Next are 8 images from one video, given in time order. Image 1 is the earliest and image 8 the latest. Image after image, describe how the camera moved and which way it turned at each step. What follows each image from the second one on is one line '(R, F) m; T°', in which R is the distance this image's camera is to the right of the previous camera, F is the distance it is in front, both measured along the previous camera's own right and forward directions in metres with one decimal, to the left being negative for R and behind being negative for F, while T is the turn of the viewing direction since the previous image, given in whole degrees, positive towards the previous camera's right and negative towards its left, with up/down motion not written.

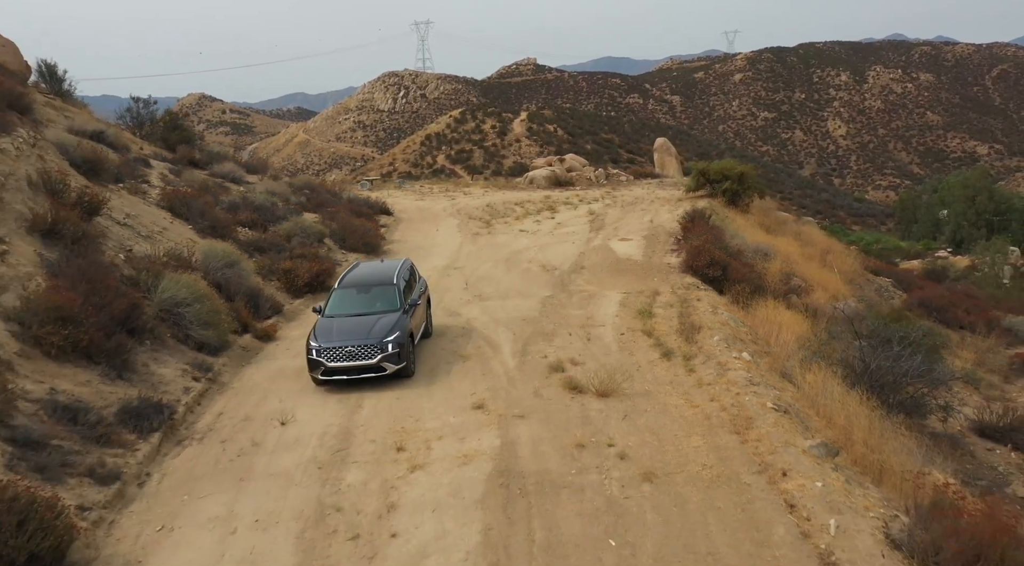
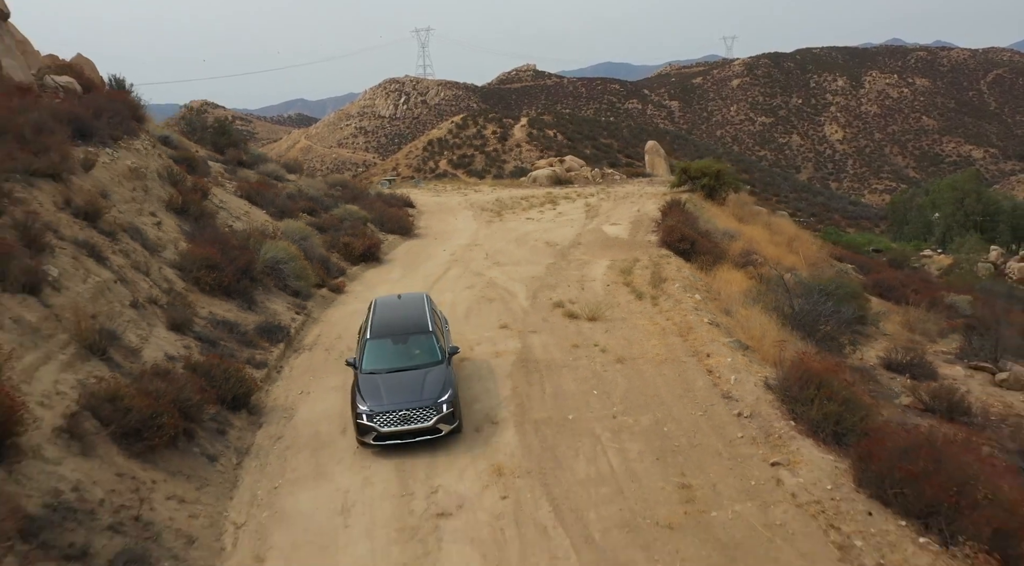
(-0.3, -4.4) m; 0°
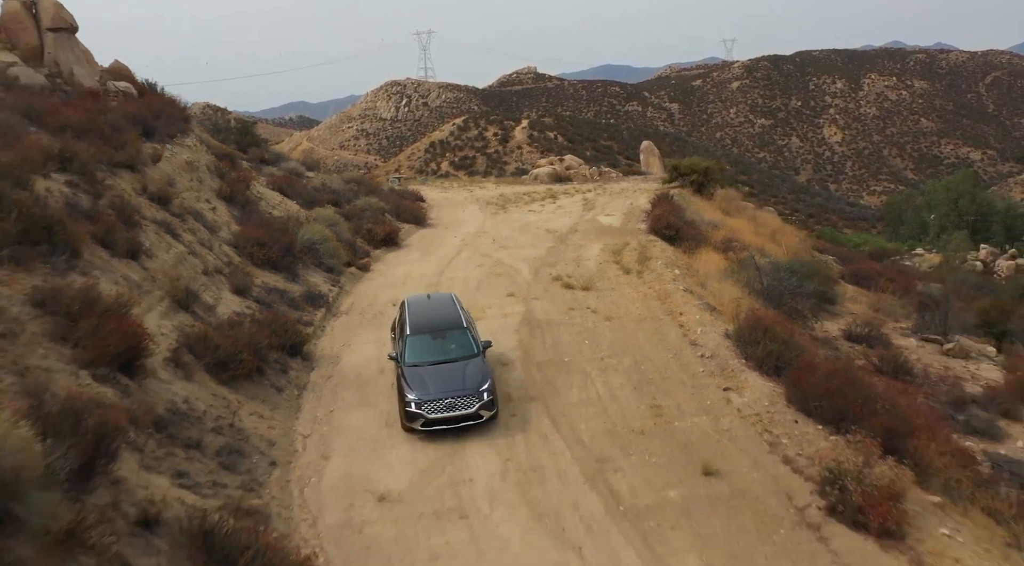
(-0.1, -2.6) m; 0°
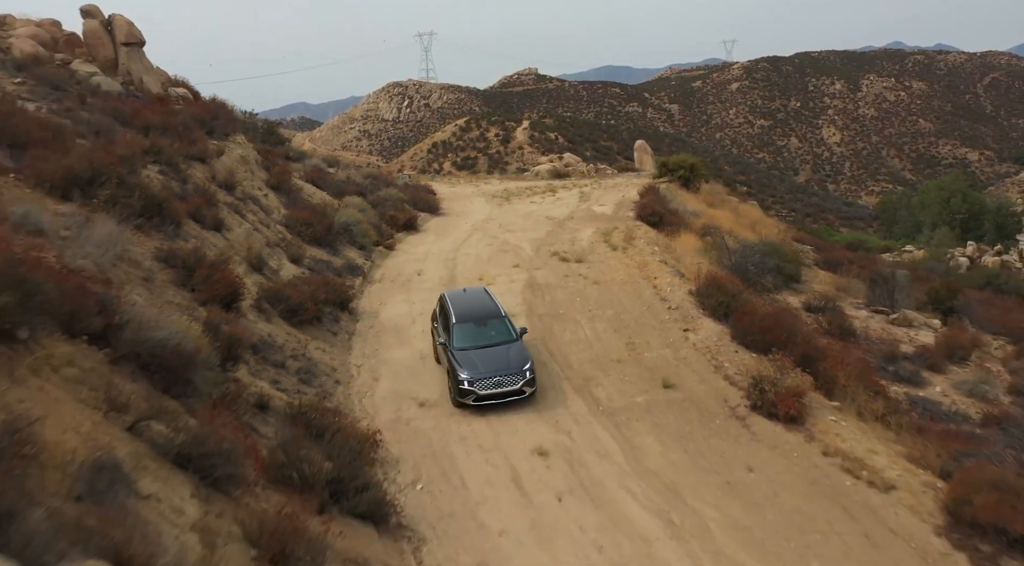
(-0.1, -3.5) m; 0°
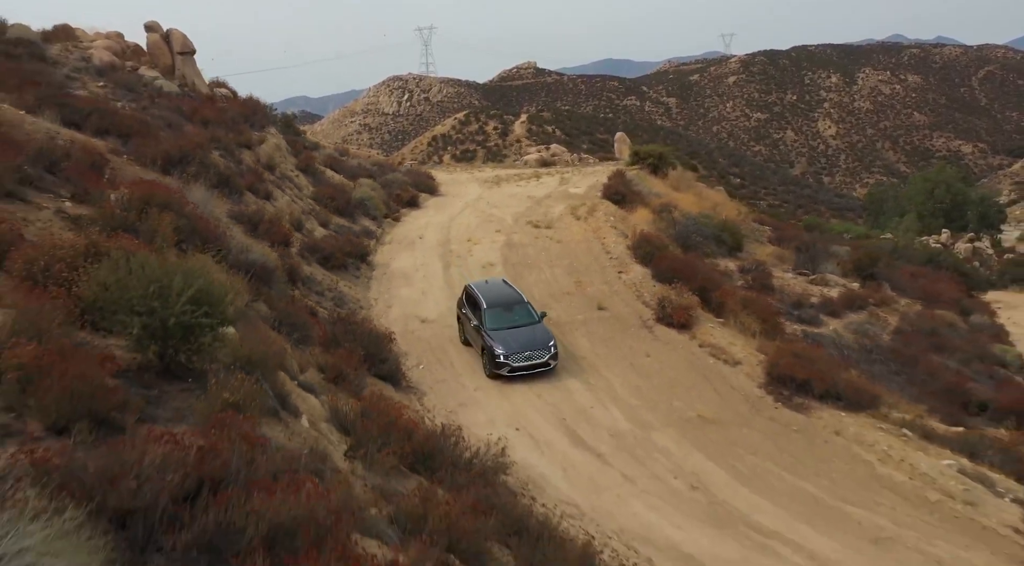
(+0.6, -5.3) m; 0°
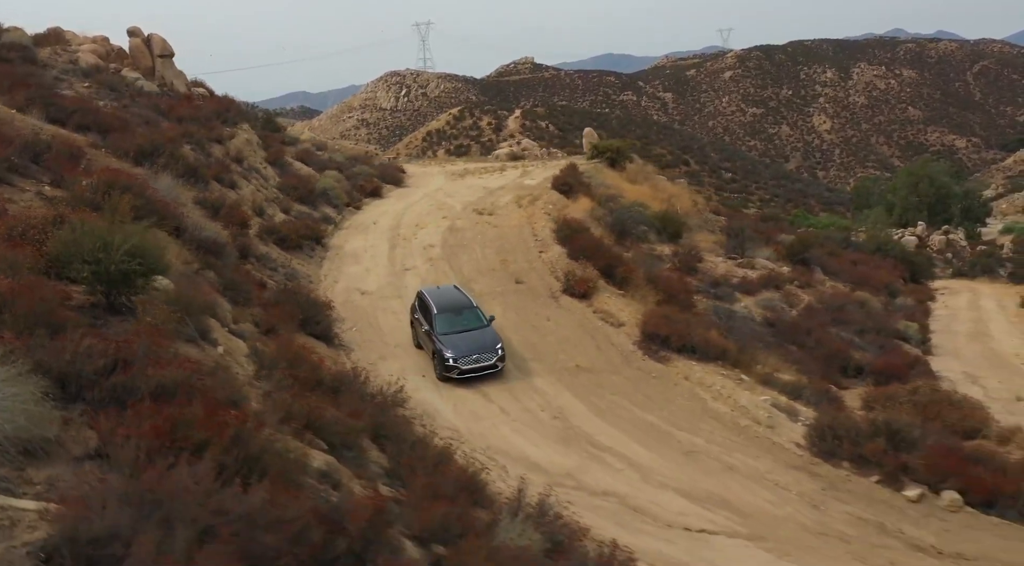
(+2.1, -2.9) m; 0°
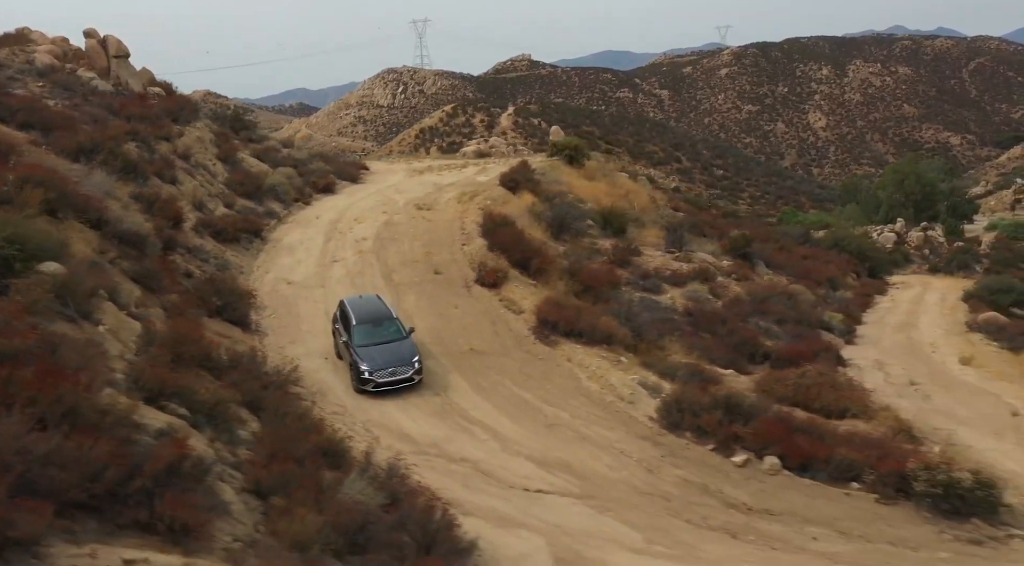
(+2.4, -1.3) m; 0°
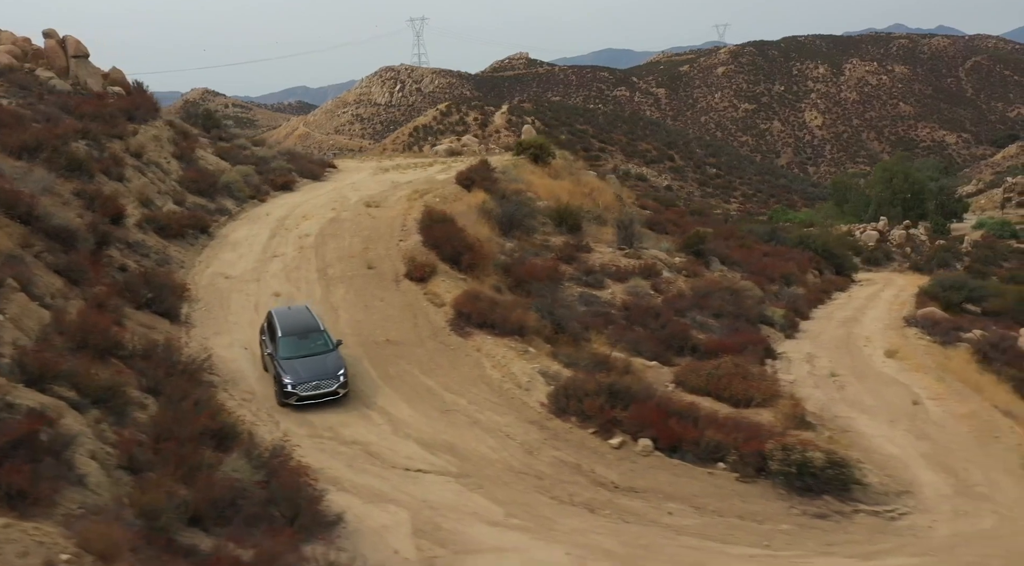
(+2.1, -0.7) m; 0°
